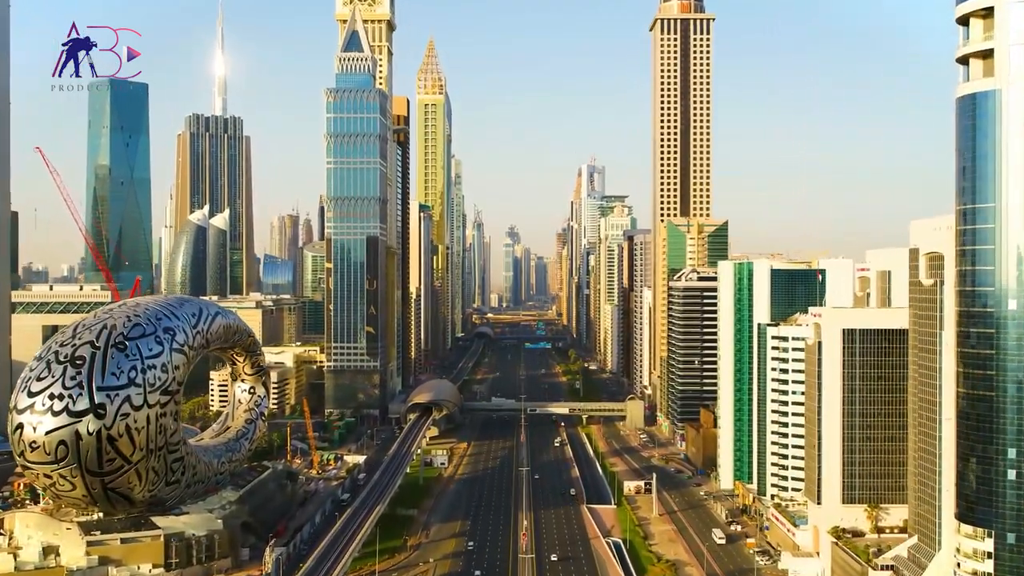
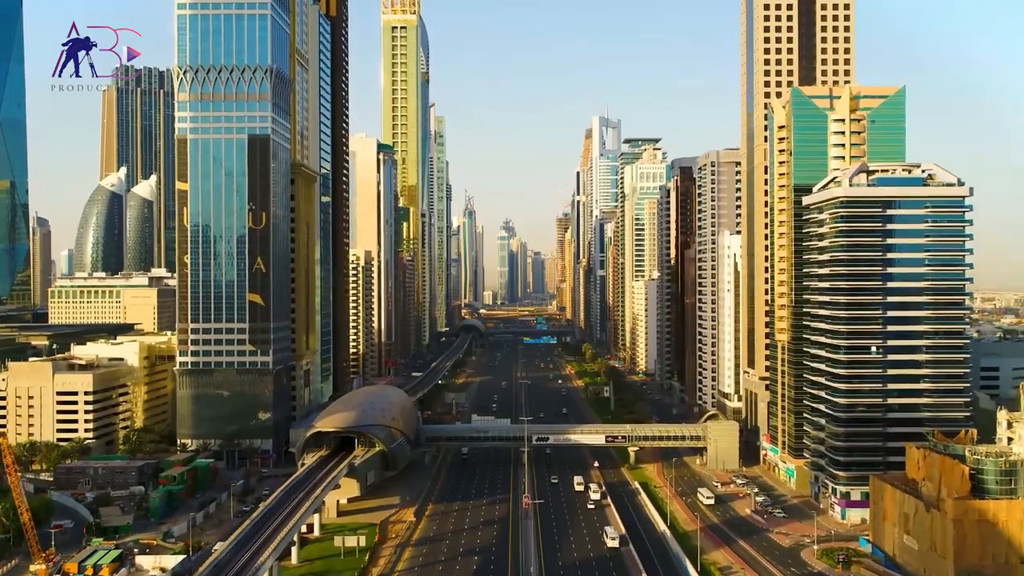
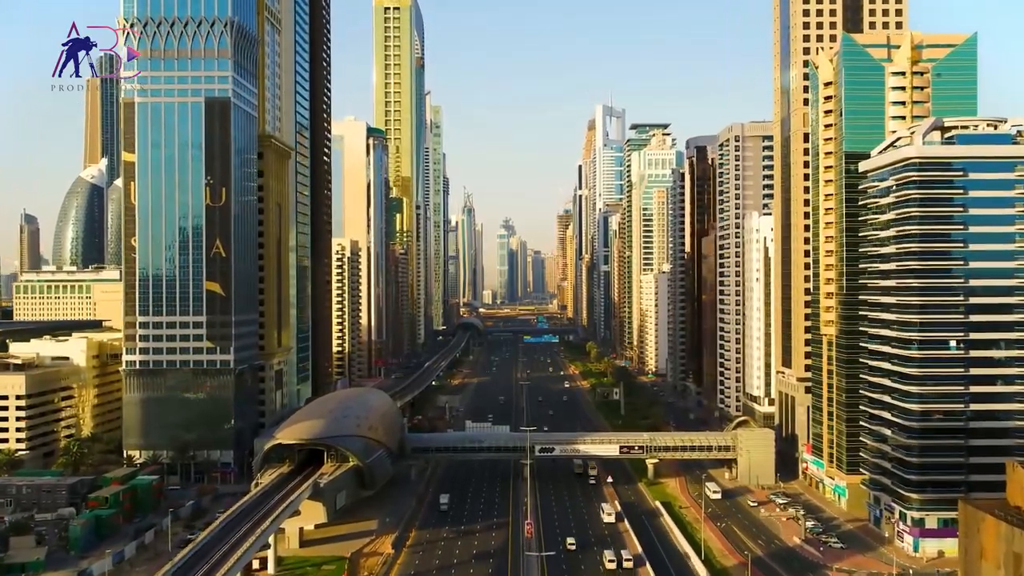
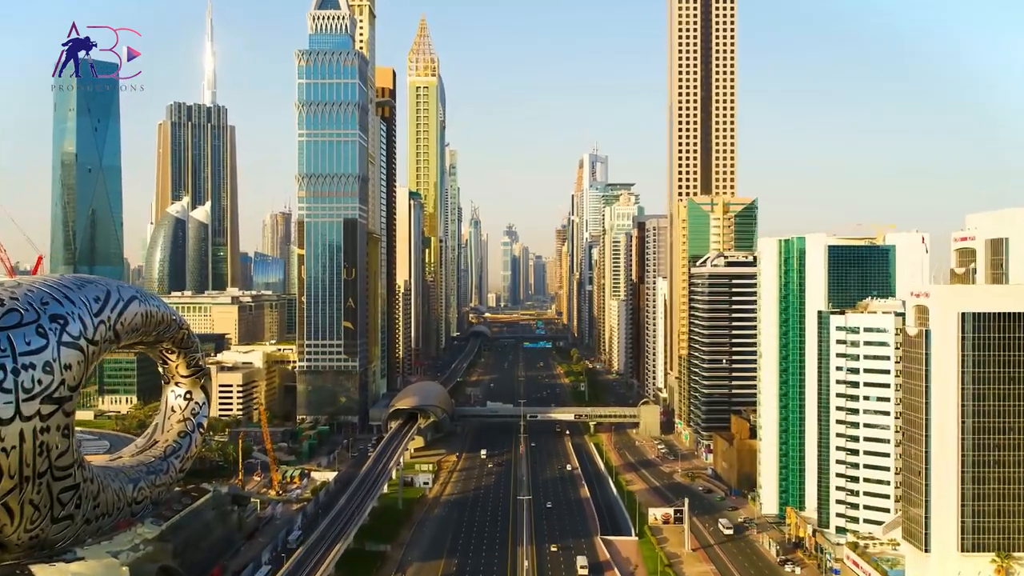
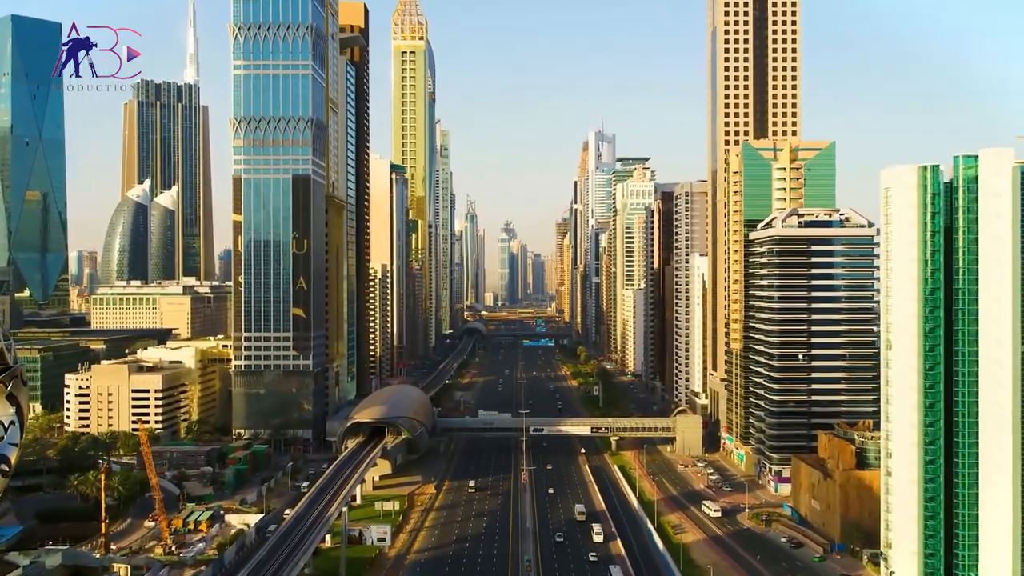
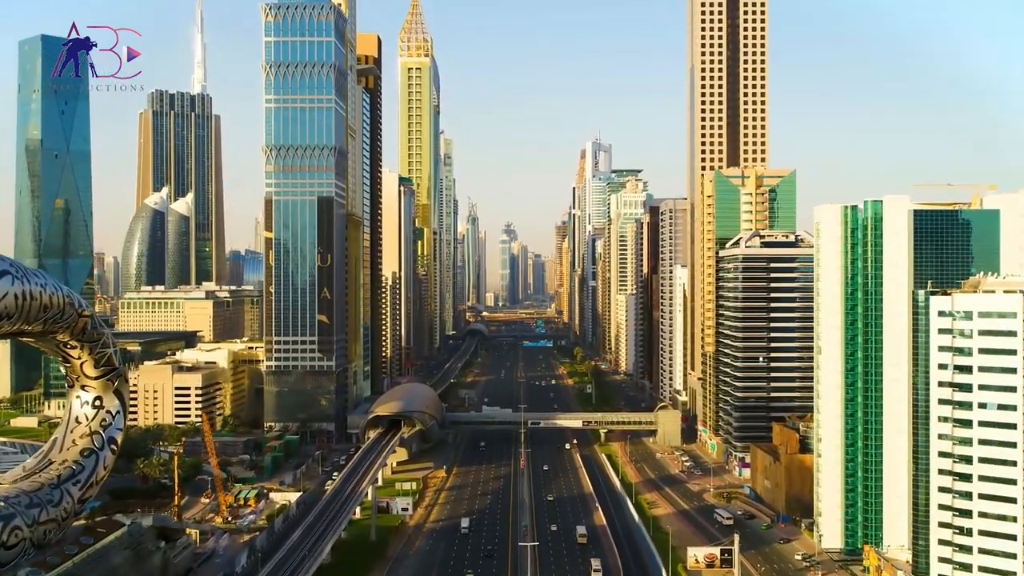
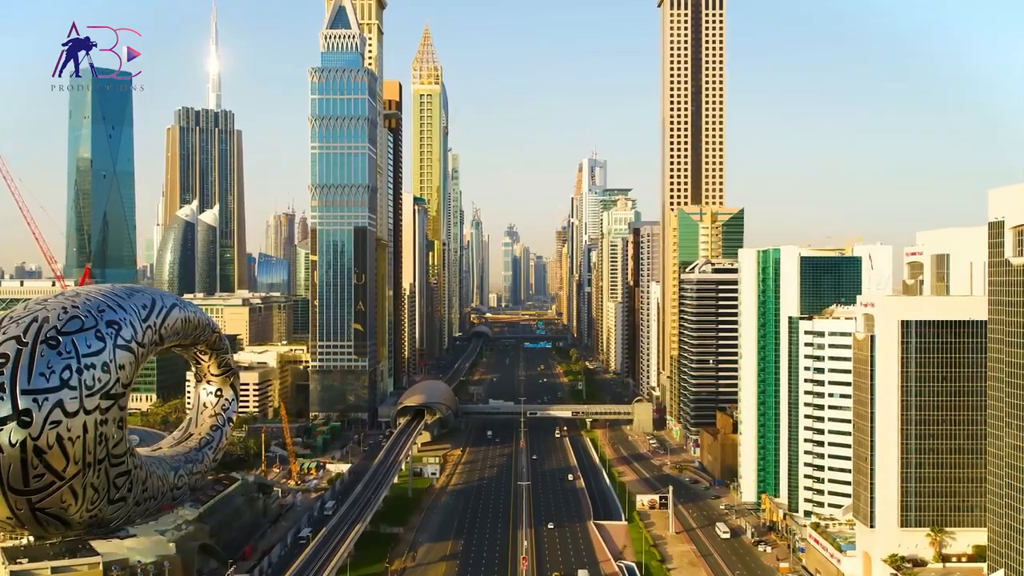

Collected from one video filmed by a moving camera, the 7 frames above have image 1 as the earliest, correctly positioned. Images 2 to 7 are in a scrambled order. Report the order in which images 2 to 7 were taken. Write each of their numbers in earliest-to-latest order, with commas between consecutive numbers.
7, 4, 6, 5, 2, 3
